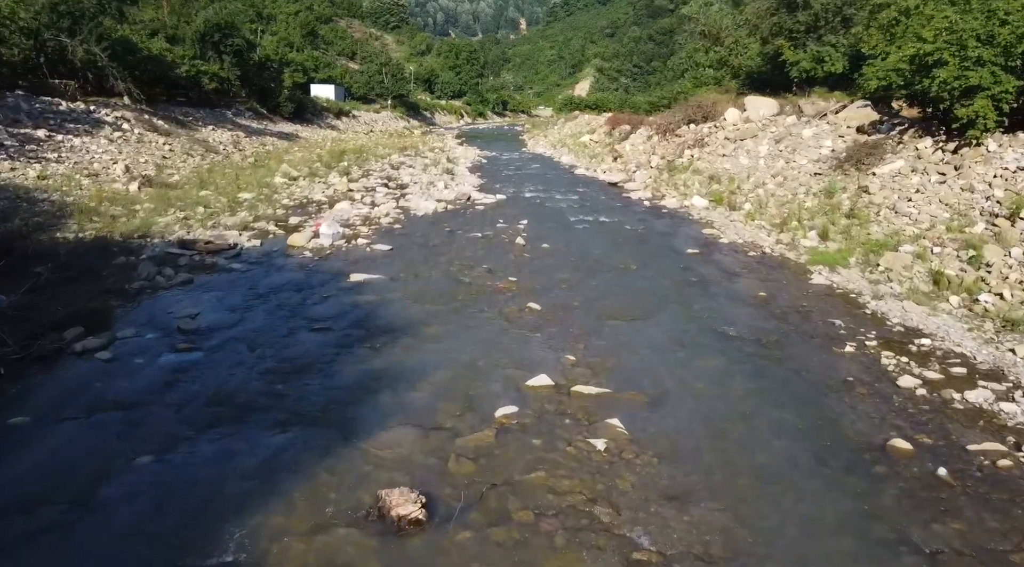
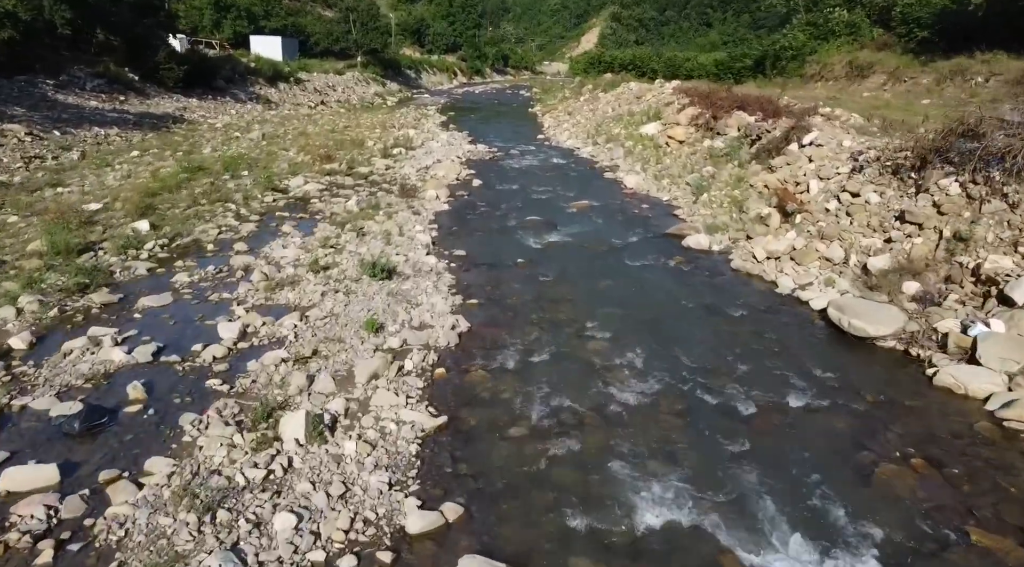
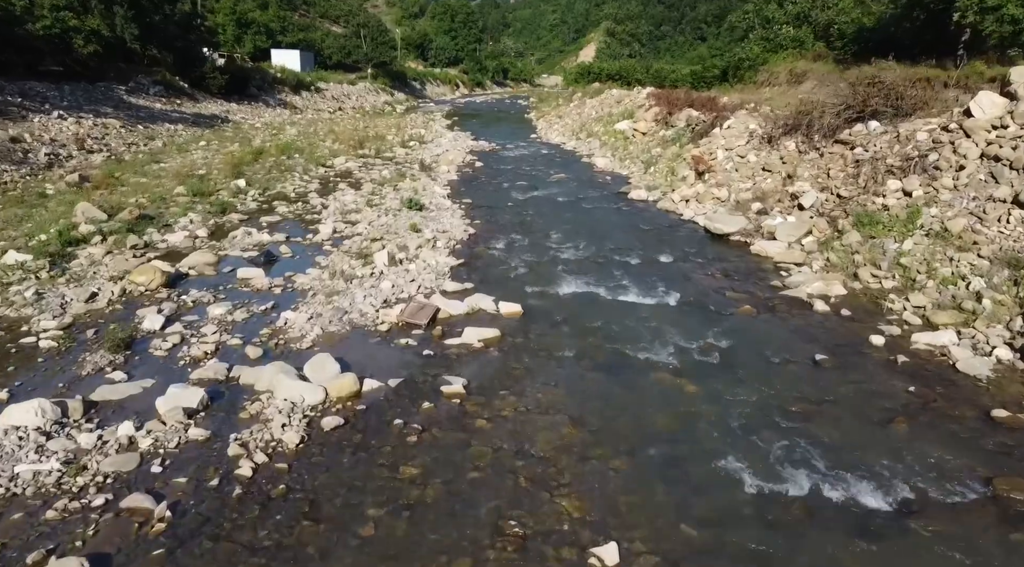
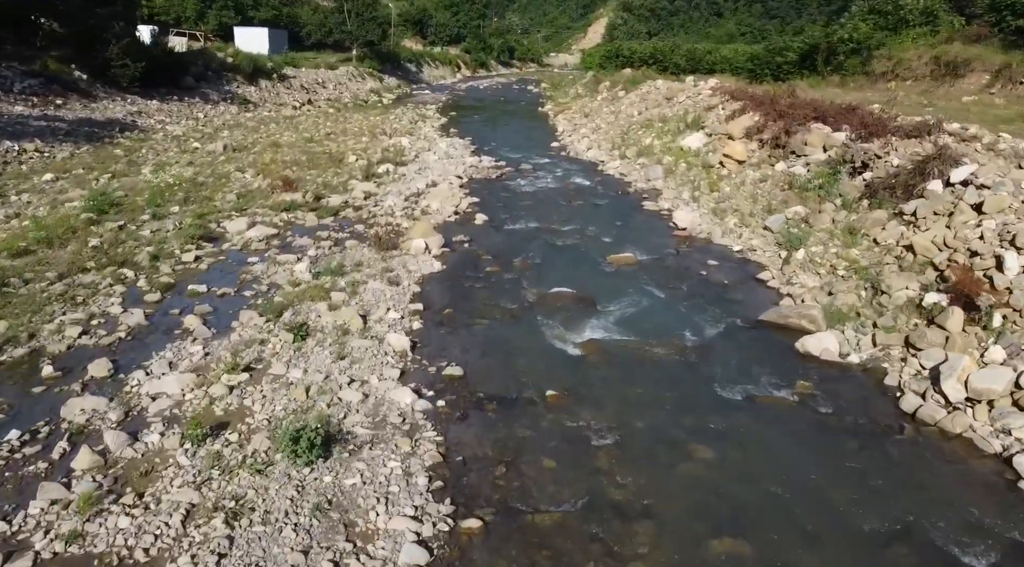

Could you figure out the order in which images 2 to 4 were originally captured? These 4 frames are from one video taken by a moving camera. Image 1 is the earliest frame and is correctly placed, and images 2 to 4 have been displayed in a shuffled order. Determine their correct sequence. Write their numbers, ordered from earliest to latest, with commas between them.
3, 2, 4
